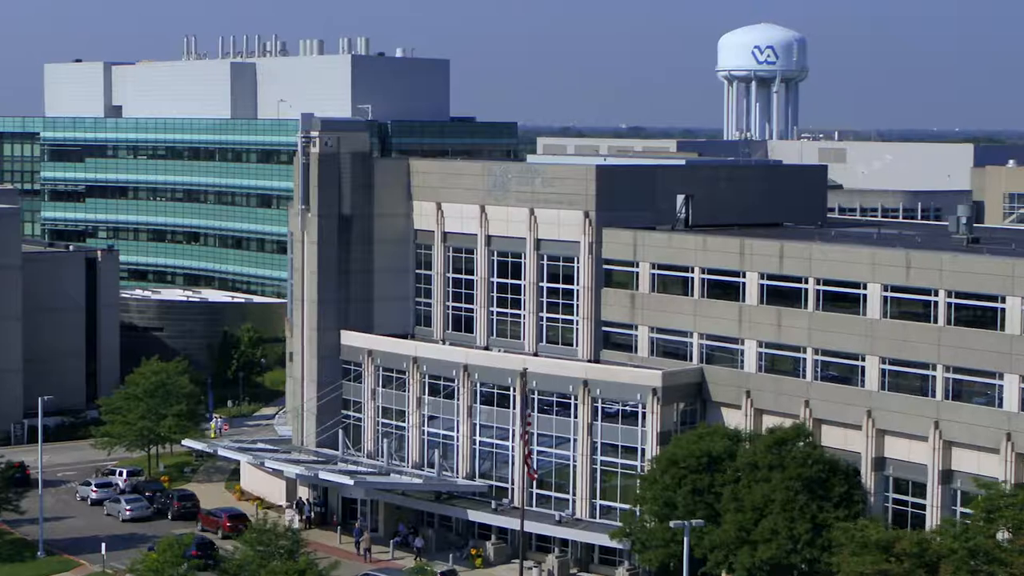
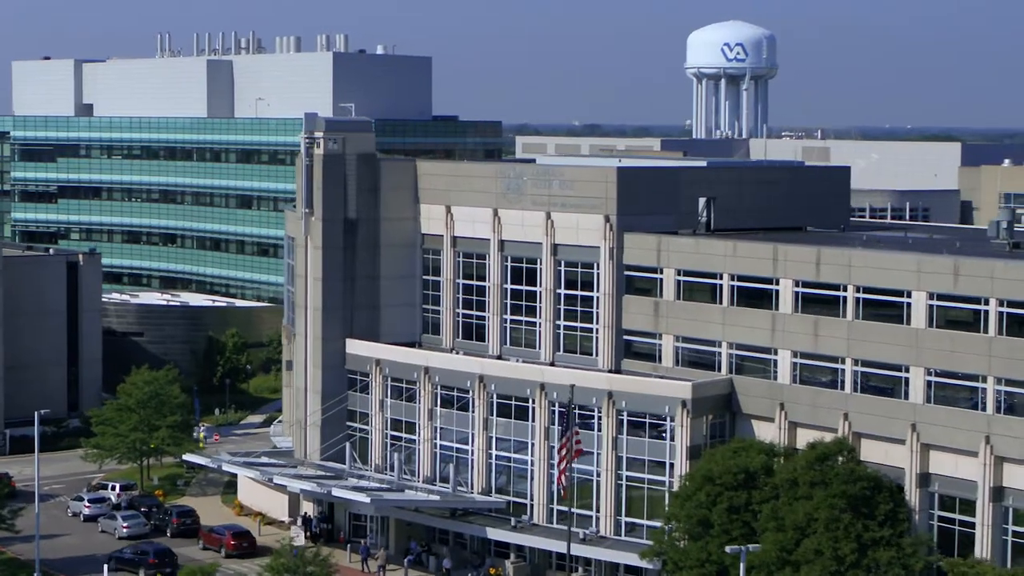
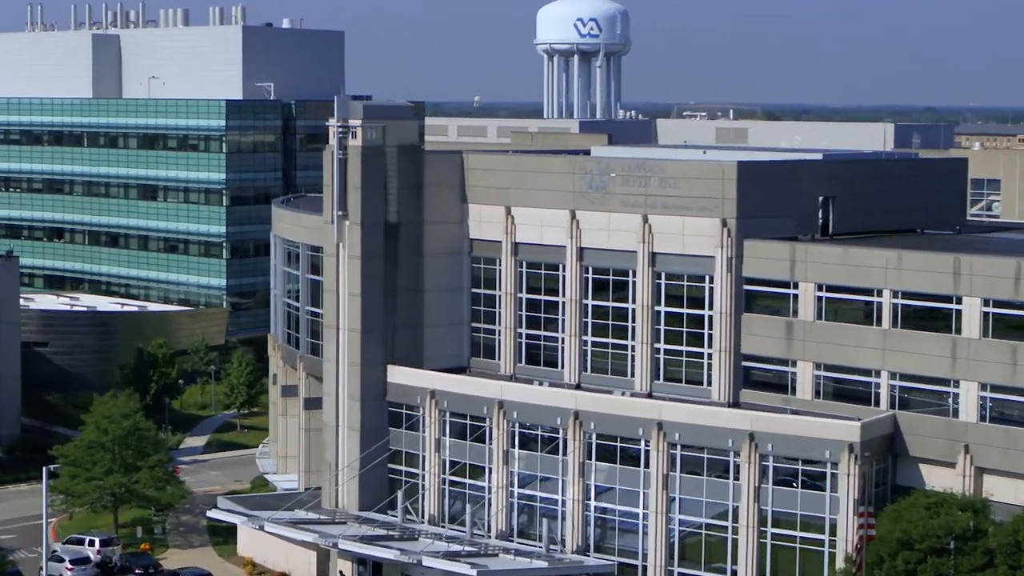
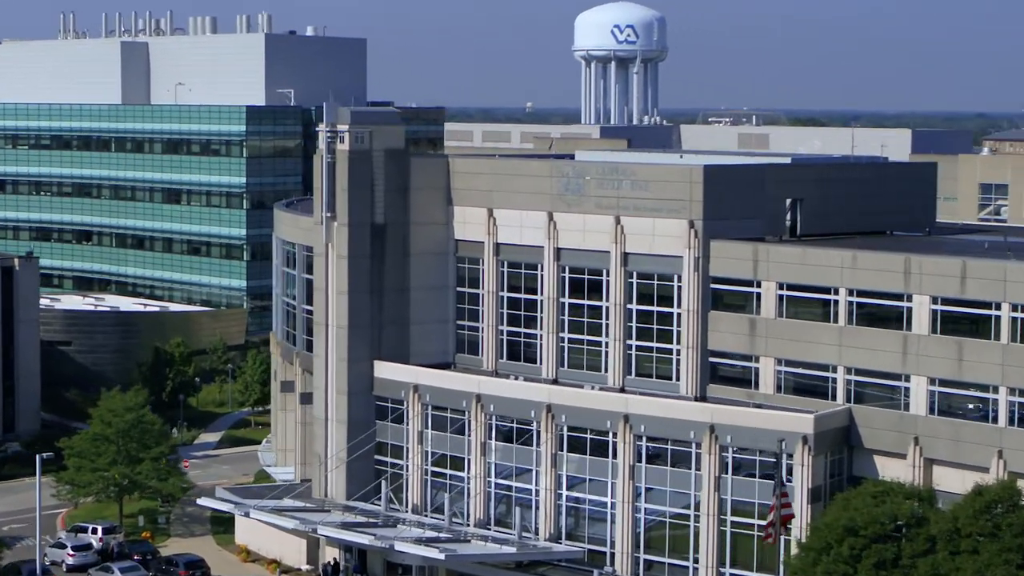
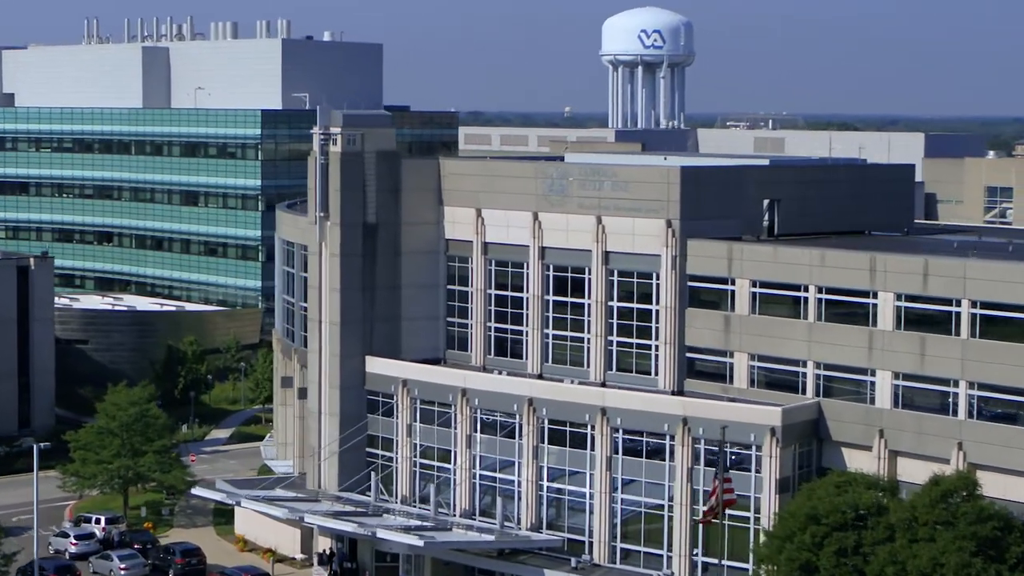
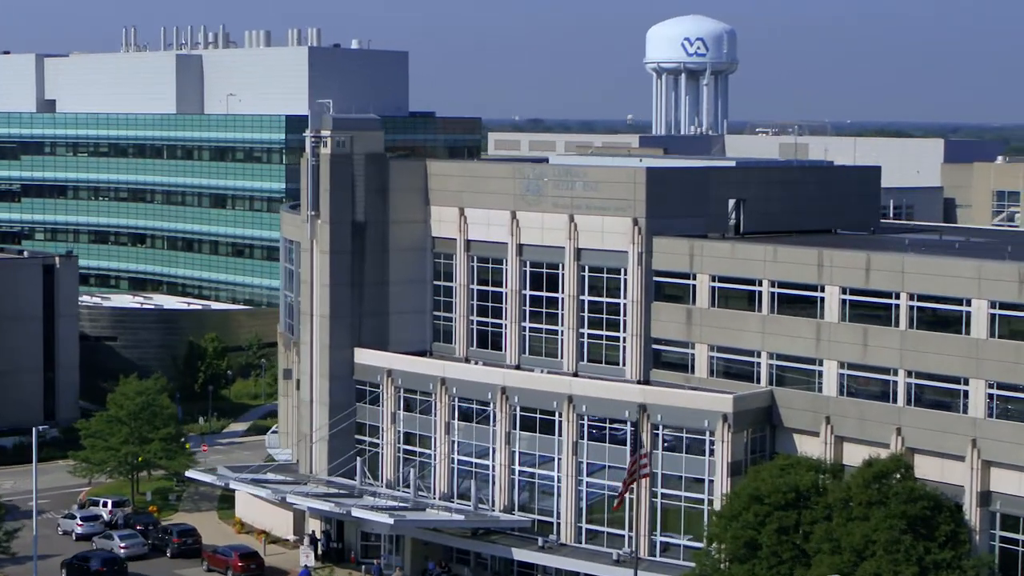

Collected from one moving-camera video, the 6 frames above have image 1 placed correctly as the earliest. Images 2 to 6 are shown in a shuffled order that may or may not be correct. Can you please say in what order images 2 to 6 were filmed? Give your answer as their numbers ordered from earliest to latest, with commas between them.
2, 6, 5, 4, 3
